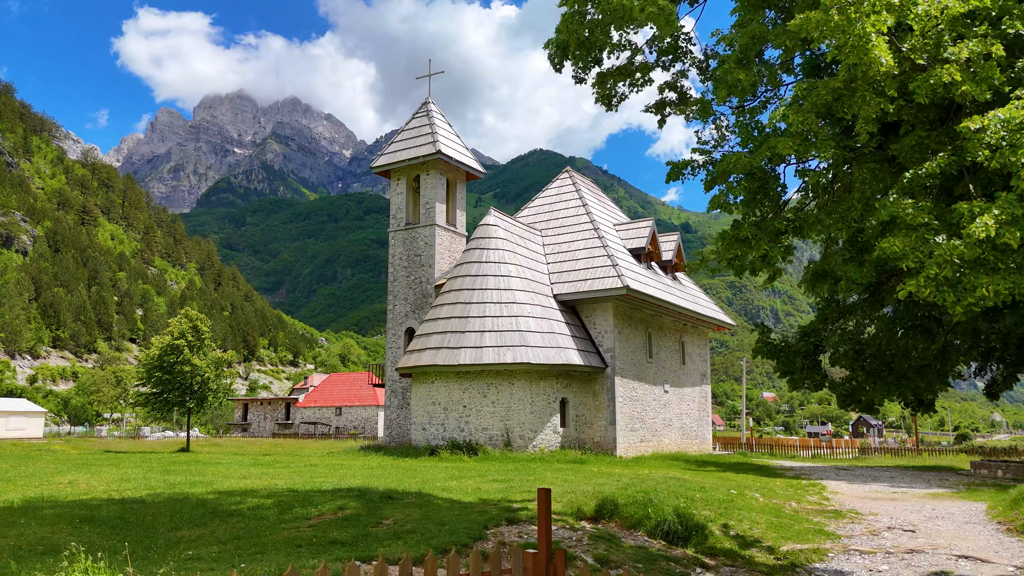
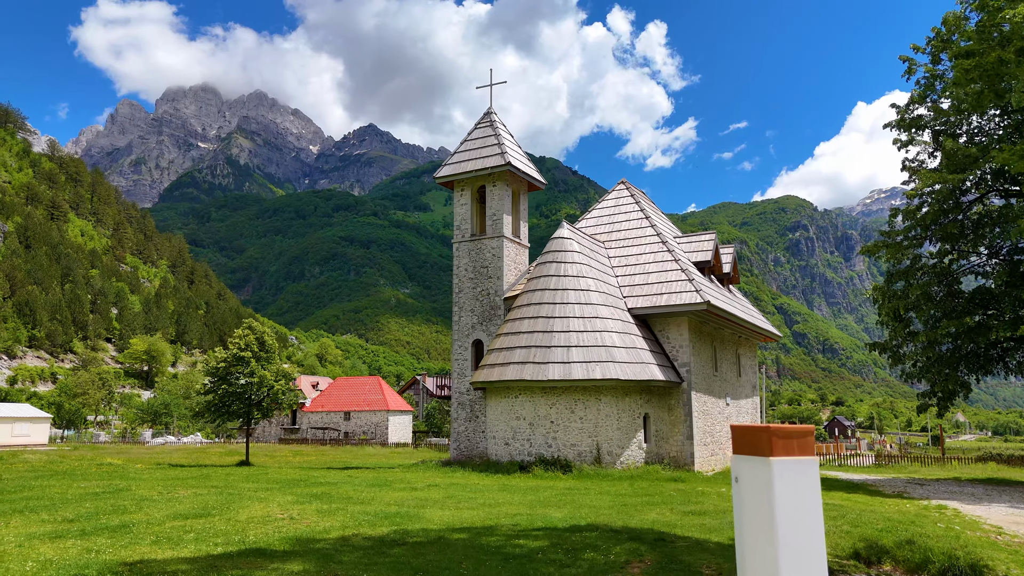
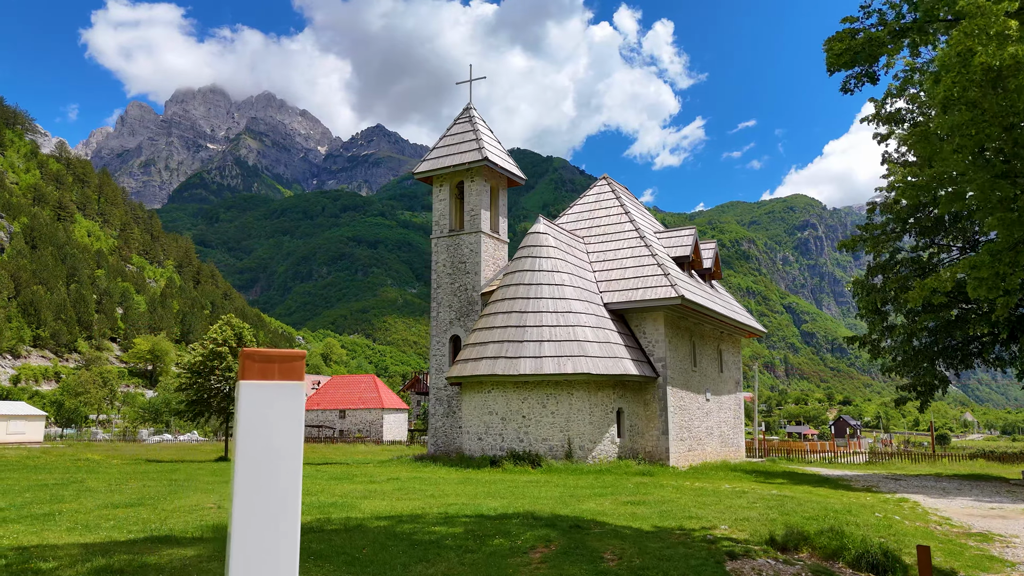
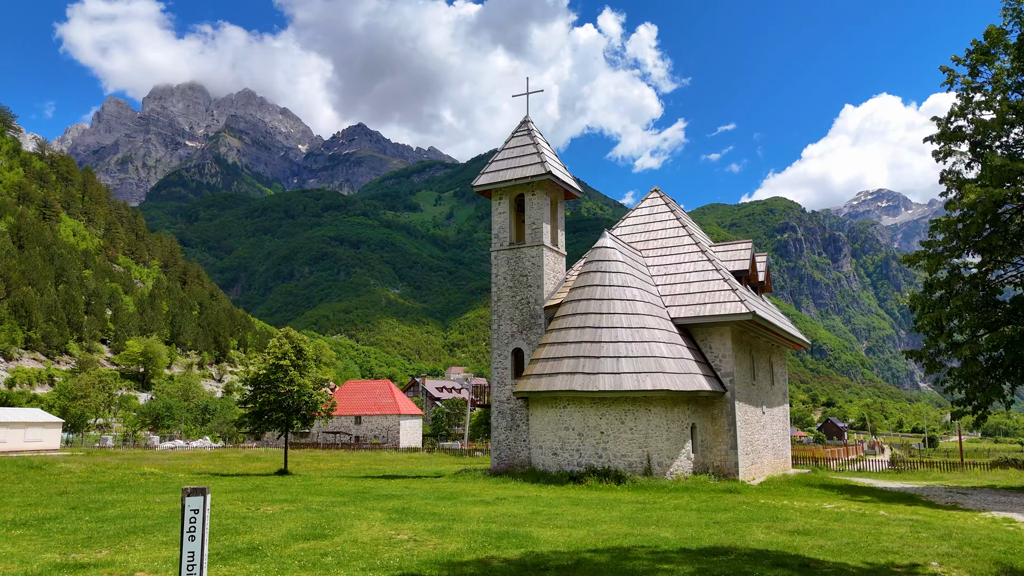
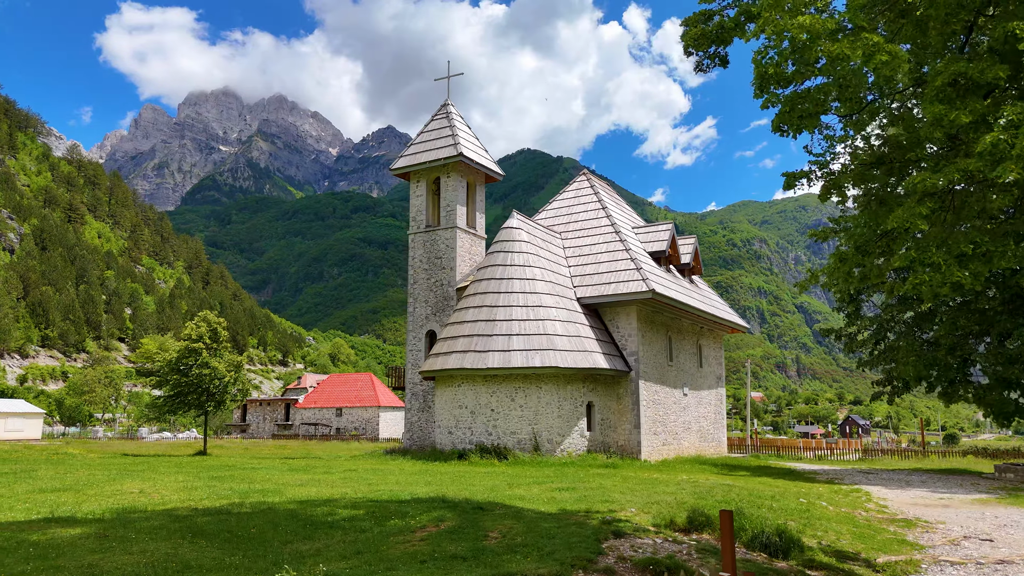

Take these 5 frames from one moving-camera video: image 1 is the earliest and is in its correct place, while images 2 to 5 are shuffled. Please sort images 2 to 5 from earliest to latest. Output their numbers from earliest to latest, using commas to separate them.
5, 3, 2, 4
